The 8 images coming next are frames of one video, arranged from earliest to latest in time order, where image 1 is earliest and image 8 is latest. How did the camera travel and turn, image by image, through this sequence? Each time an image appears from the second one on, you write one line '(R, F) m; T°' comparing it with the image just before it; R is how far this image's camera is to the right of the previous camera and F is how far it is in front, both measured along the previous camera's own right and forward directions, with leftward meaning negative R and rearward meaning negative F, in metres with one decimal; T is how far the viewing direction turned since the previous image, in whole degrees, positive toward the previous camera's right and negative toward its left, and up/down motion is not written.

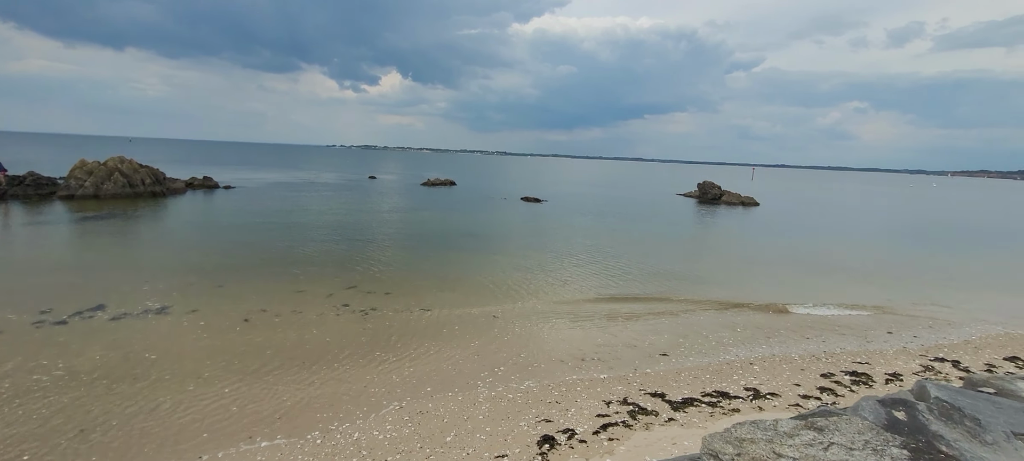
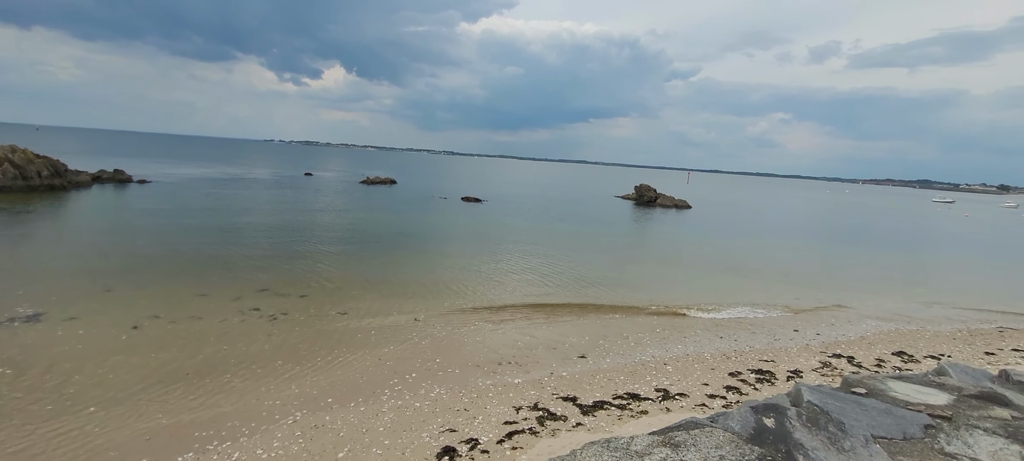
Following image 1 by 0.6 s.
(+1.1, +0.5) m; +6°
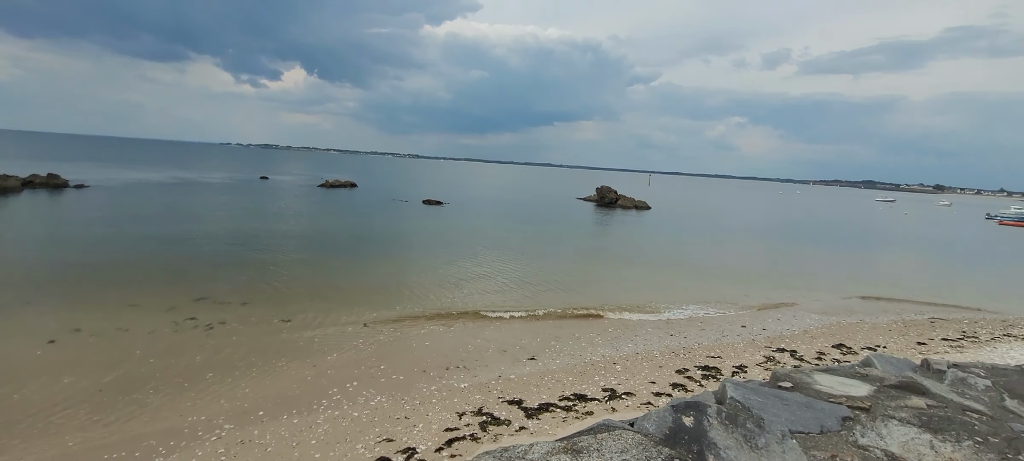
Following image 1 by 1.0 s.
(+0.7, +0.3) m; +4°
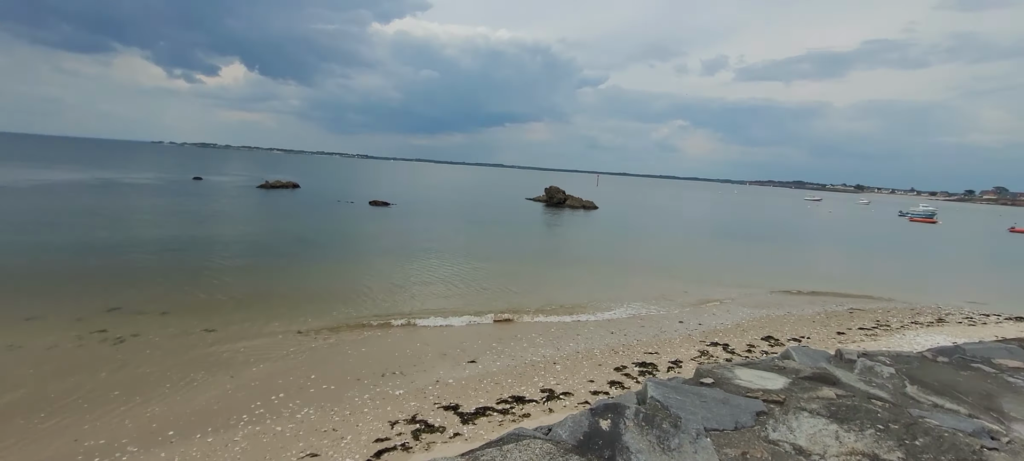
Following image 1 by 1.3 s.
(+0.5, +0.3) m; +6°
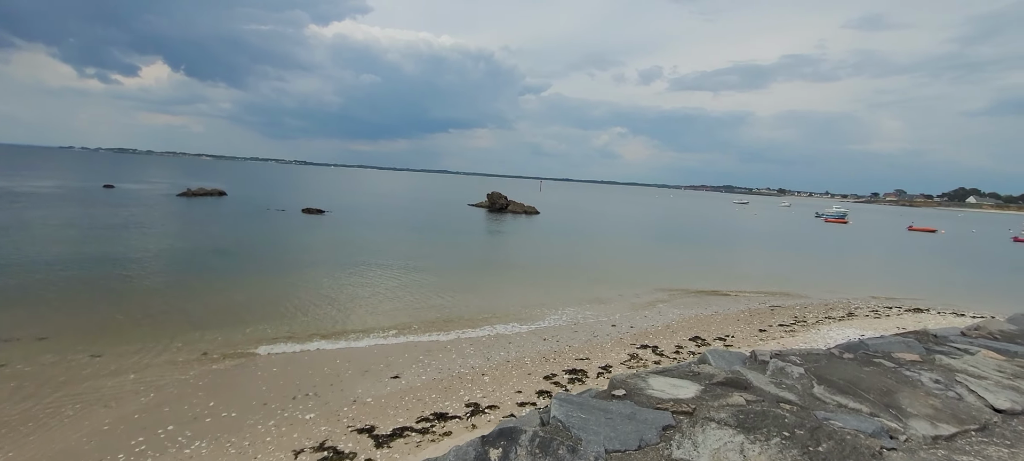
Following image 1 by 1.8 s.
(+0.7, +0.5) m; +7°
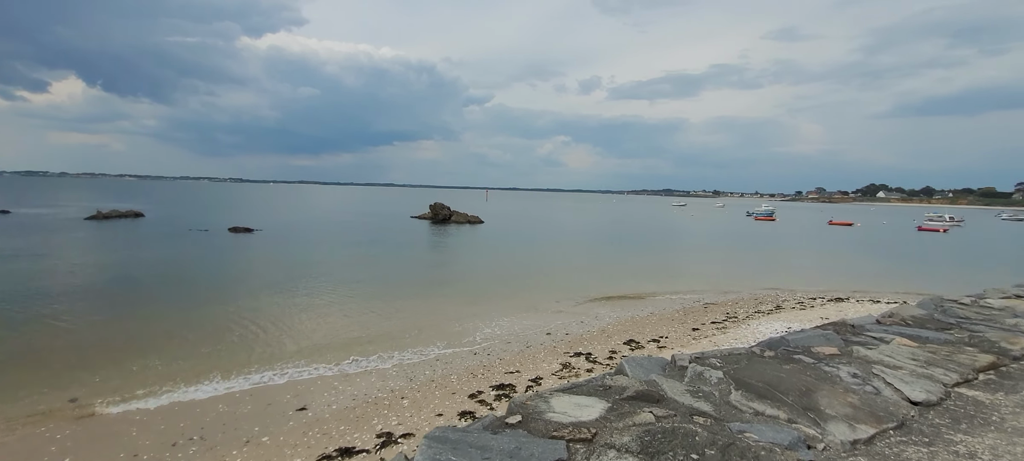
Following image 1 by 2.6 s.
(+0.9, +0.8) m; +6°
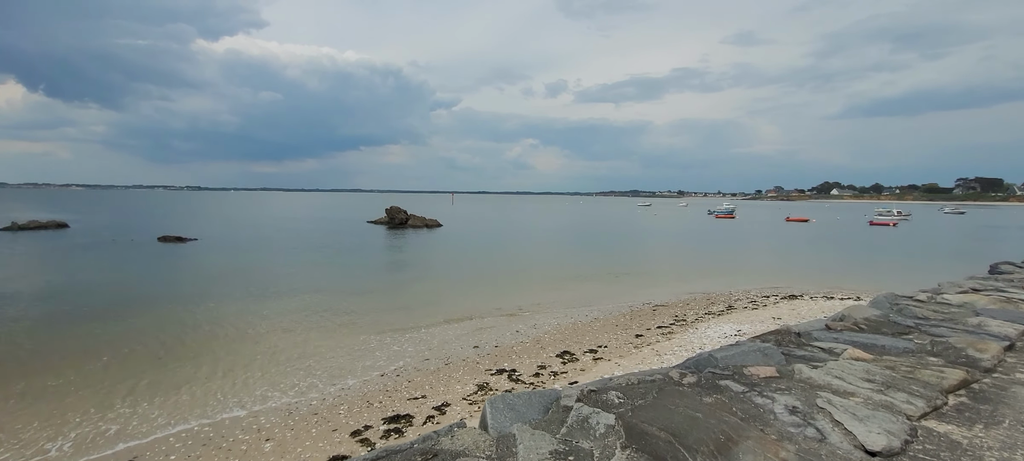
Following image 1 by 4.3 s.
(+1.7, +1.8) m; +4°
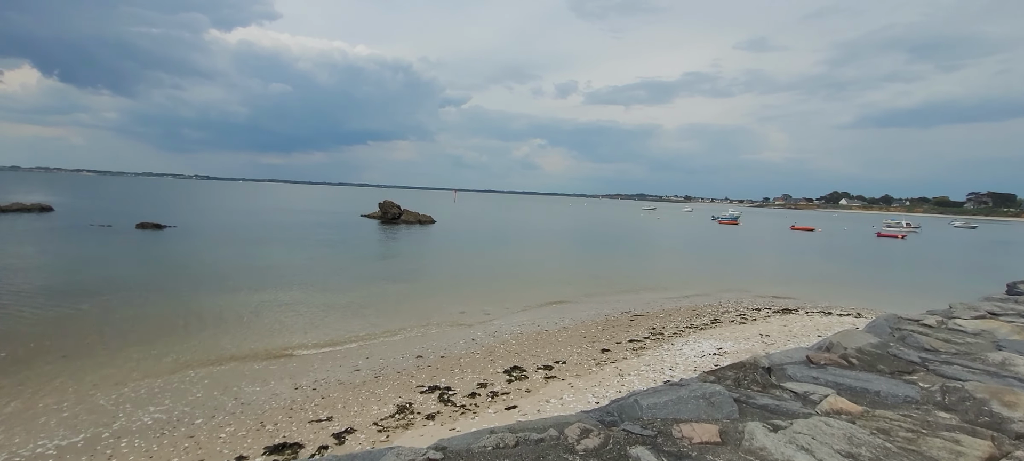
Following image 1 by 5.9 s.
(+1.5, +1.7) m; -1°
